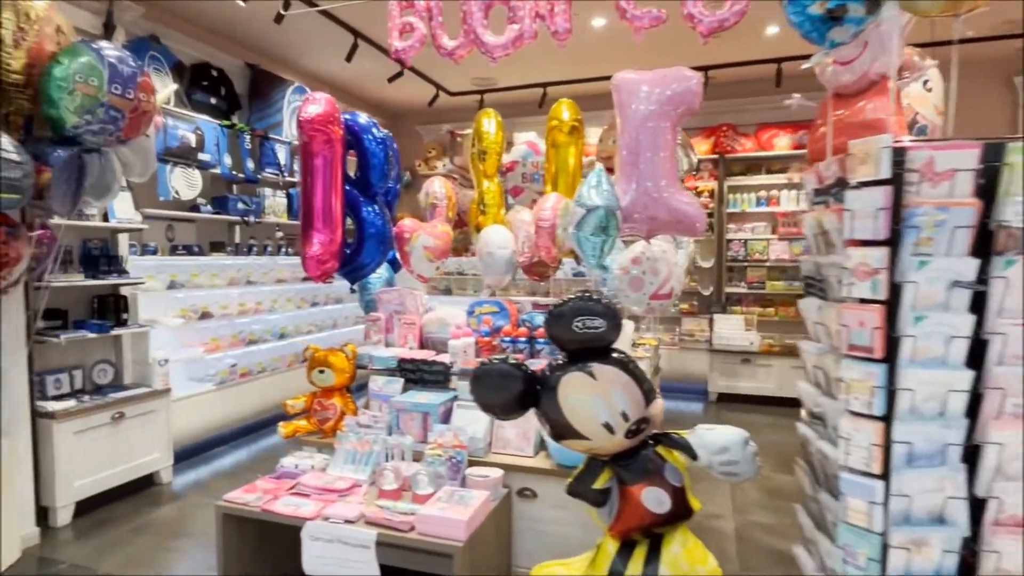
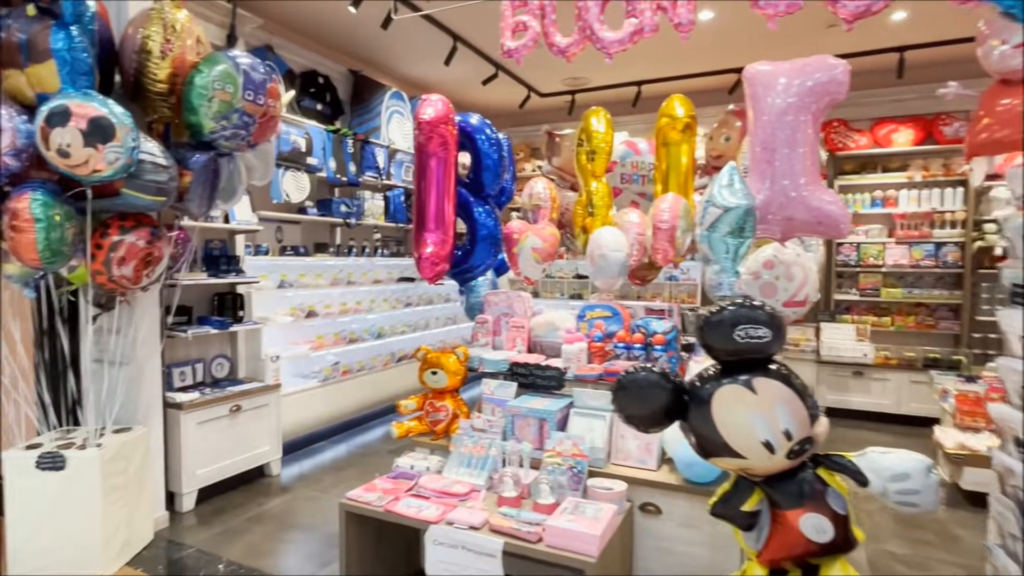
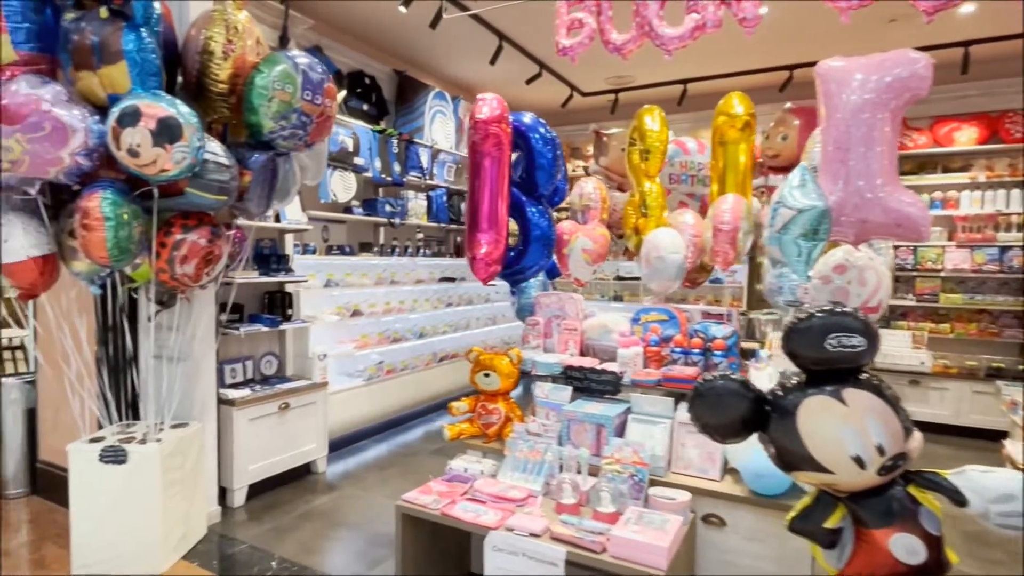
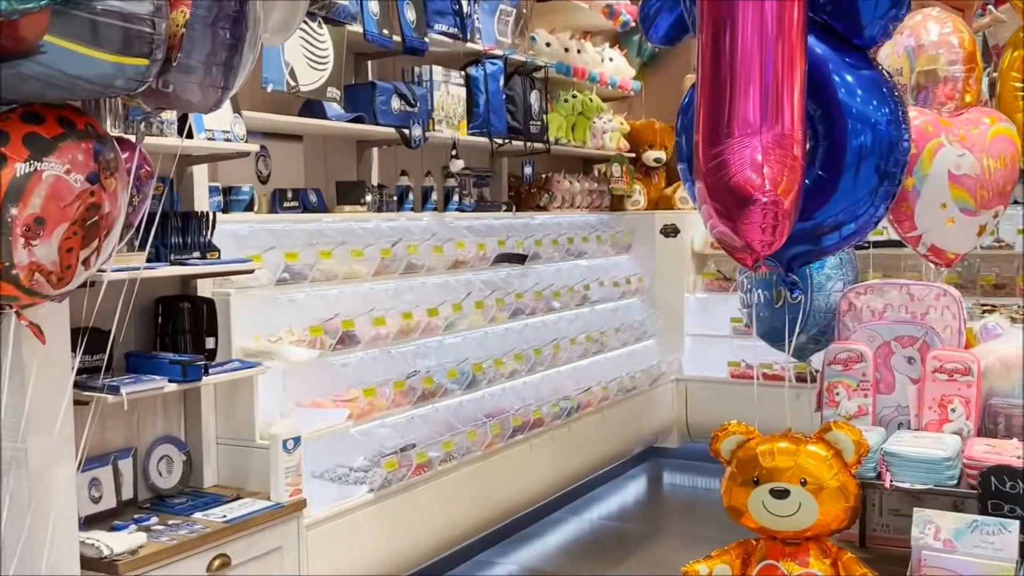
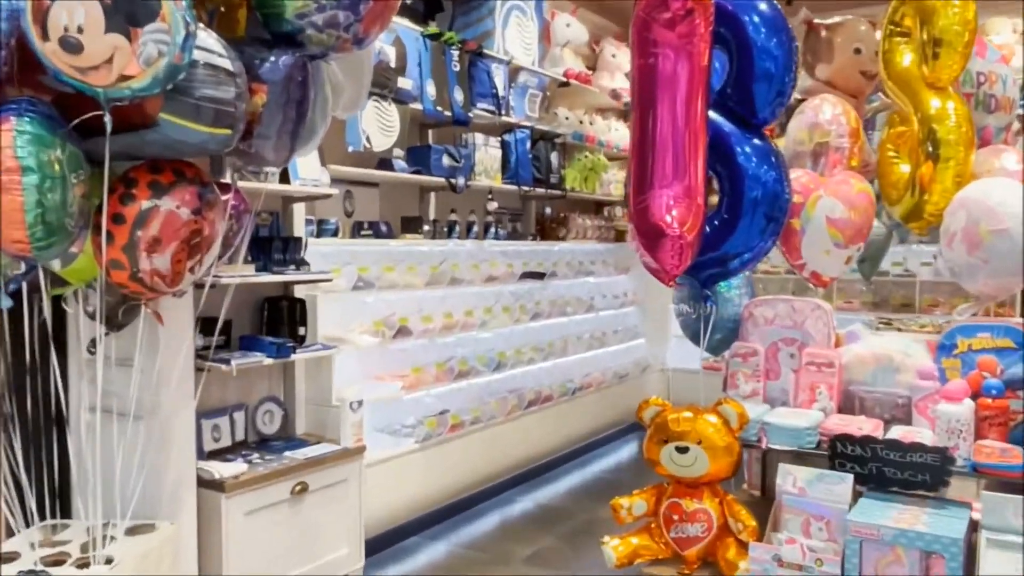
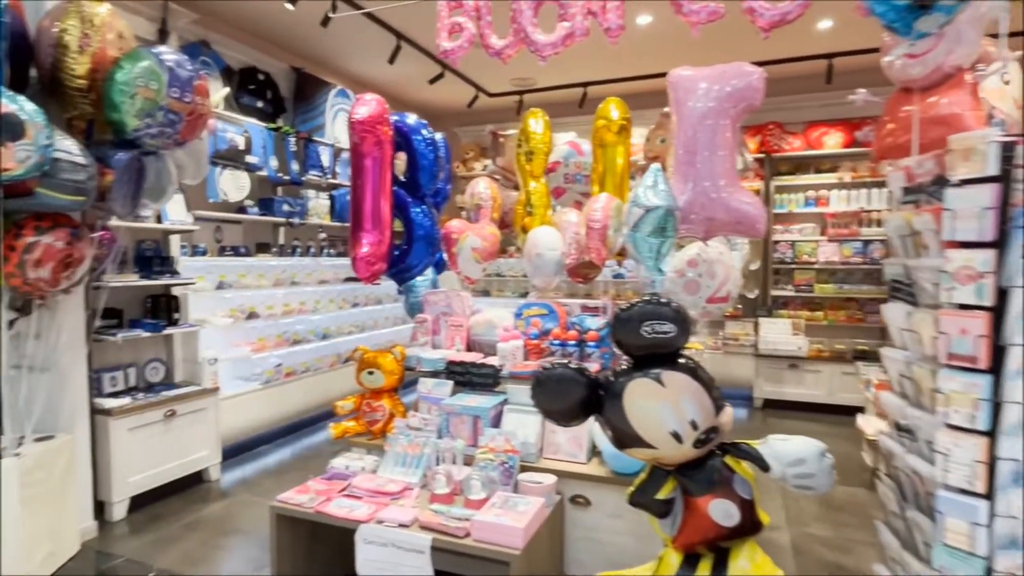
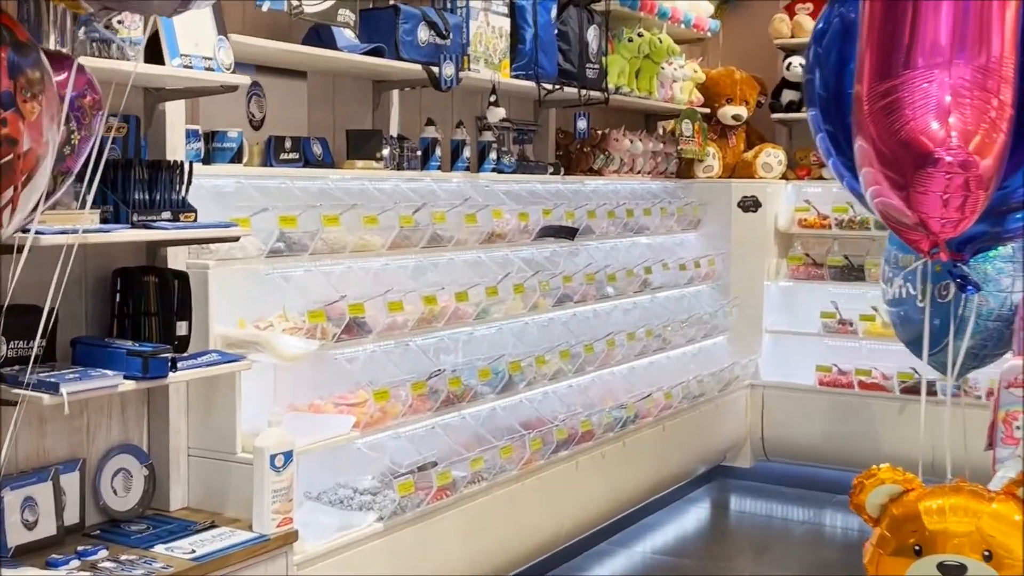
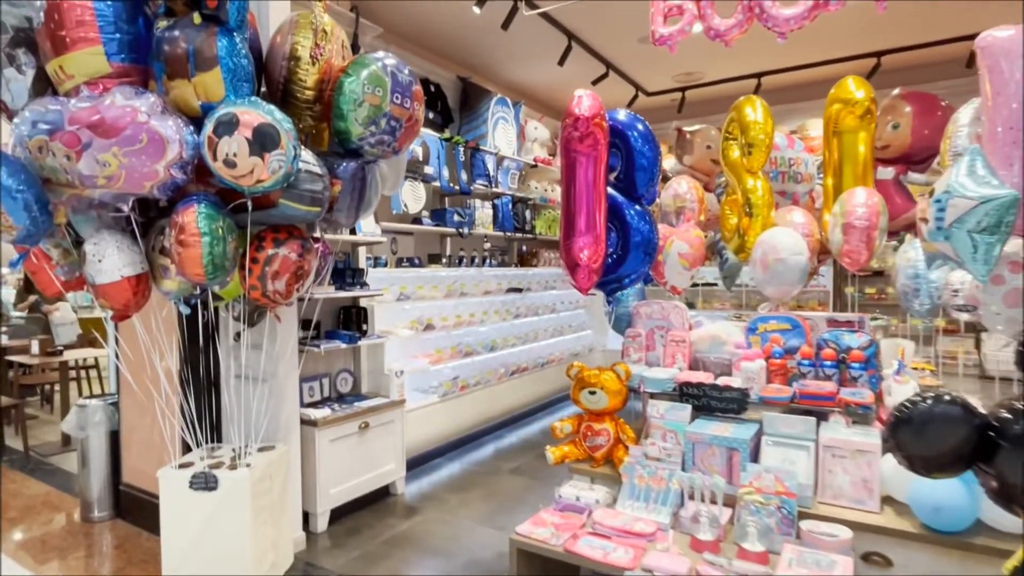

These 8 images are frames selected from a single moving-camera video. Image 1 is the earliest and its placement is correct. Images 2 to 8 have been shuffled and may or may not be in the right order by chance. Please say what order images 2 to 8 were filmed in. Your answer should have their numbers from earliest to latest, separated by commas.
6, 2, 3, 8, 5, 4, 7
